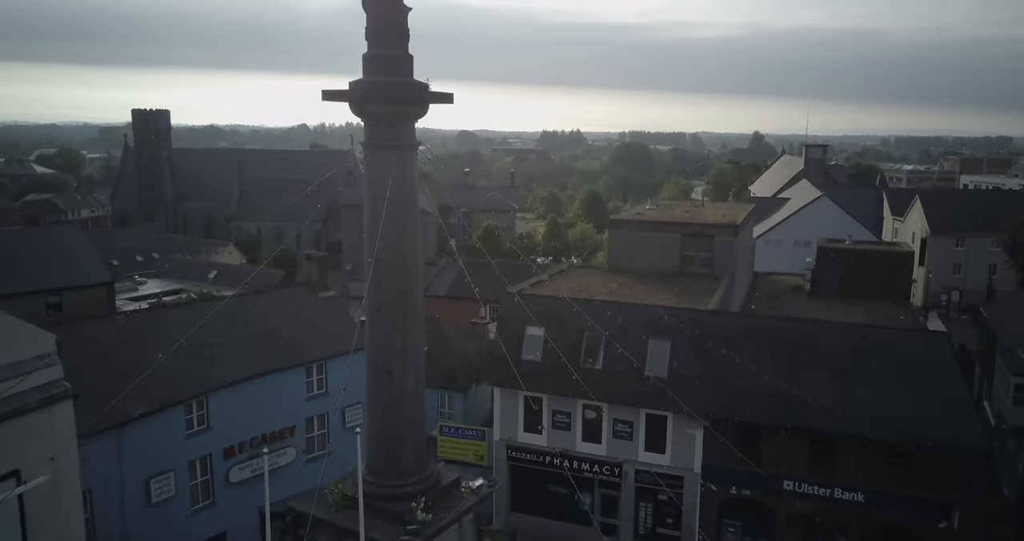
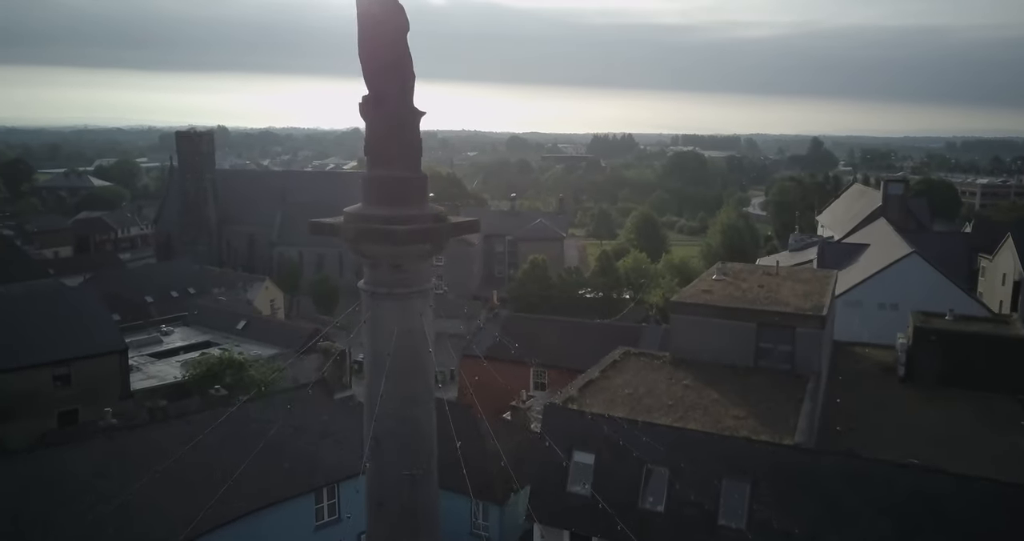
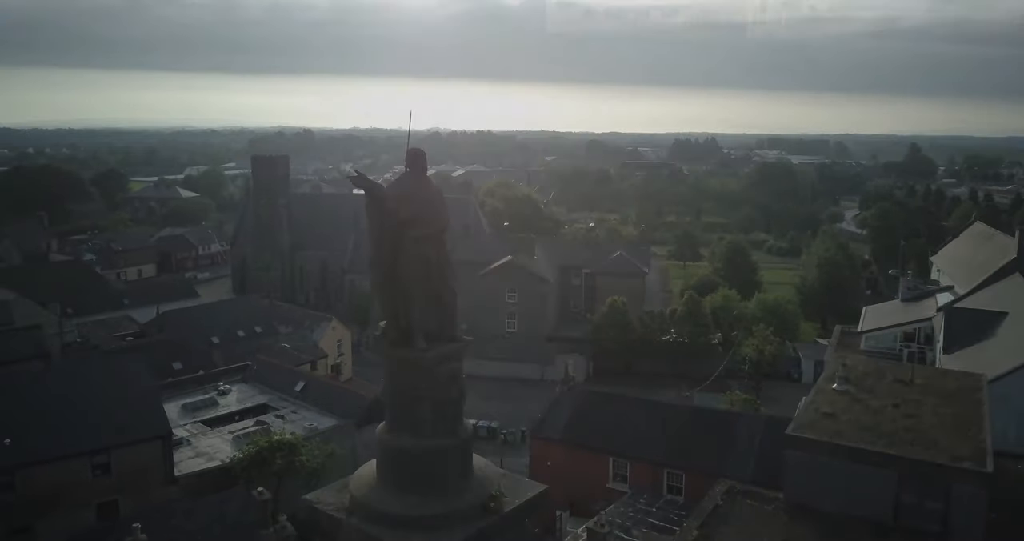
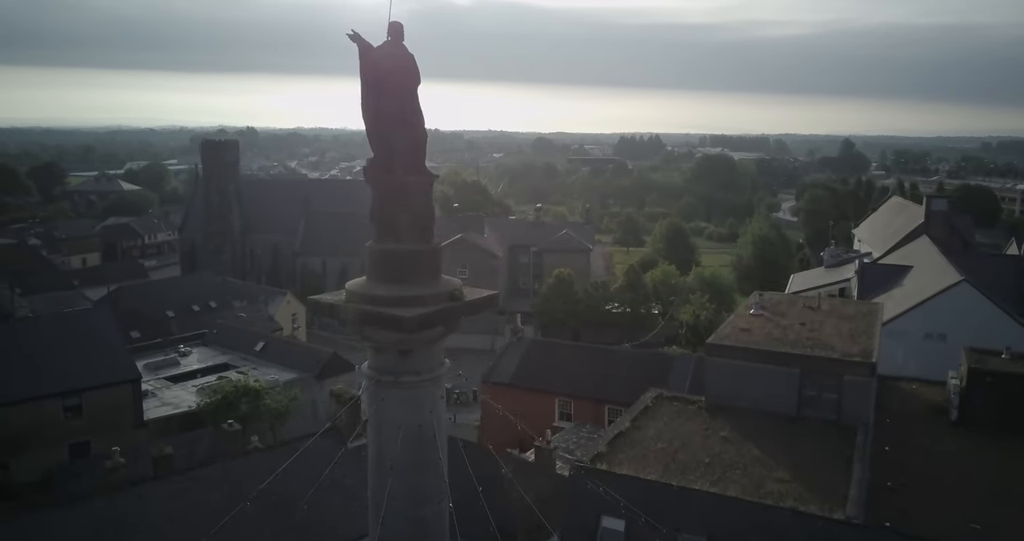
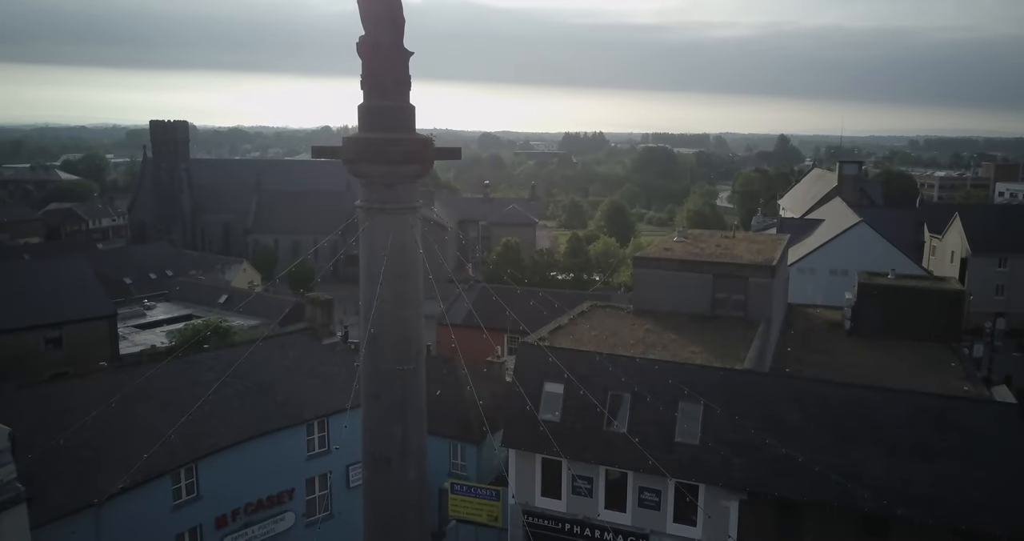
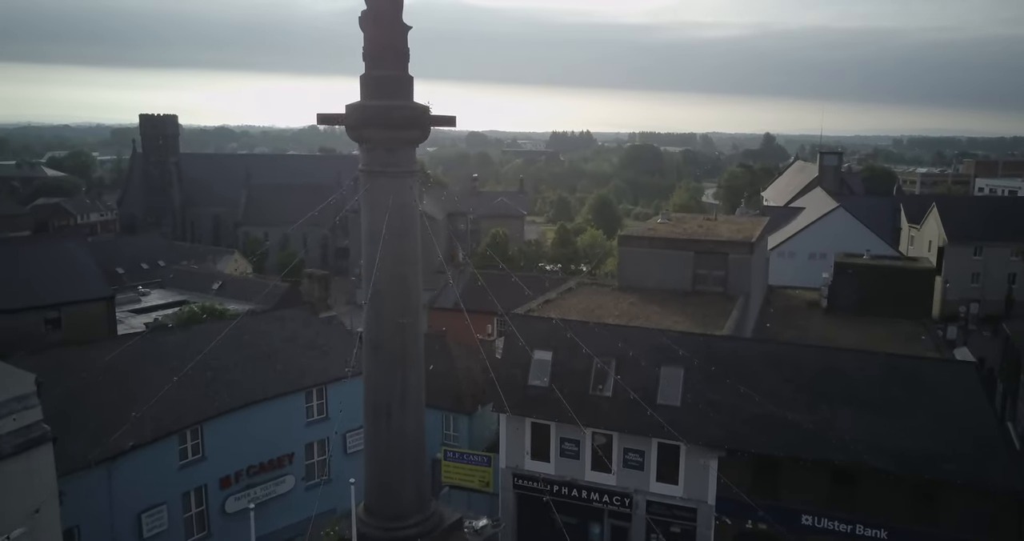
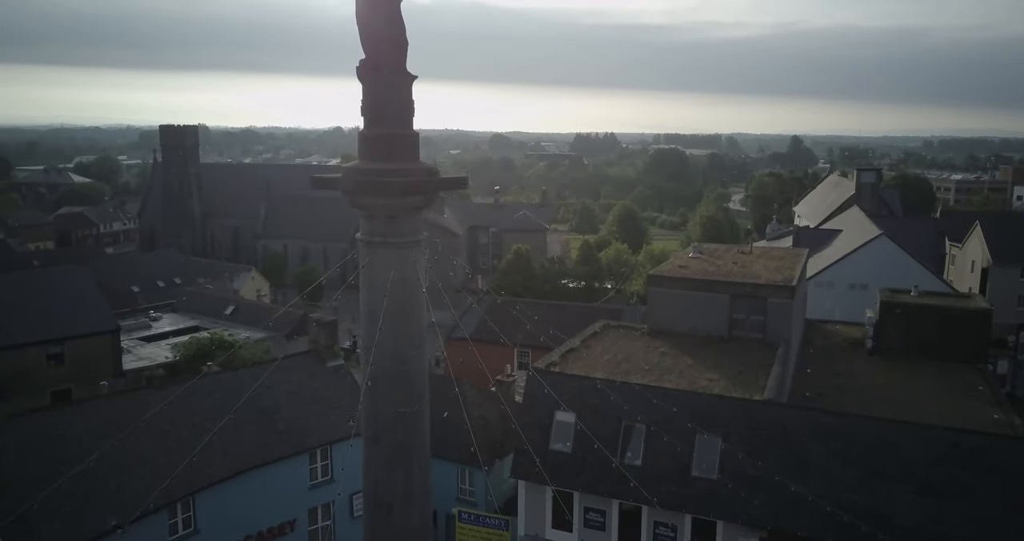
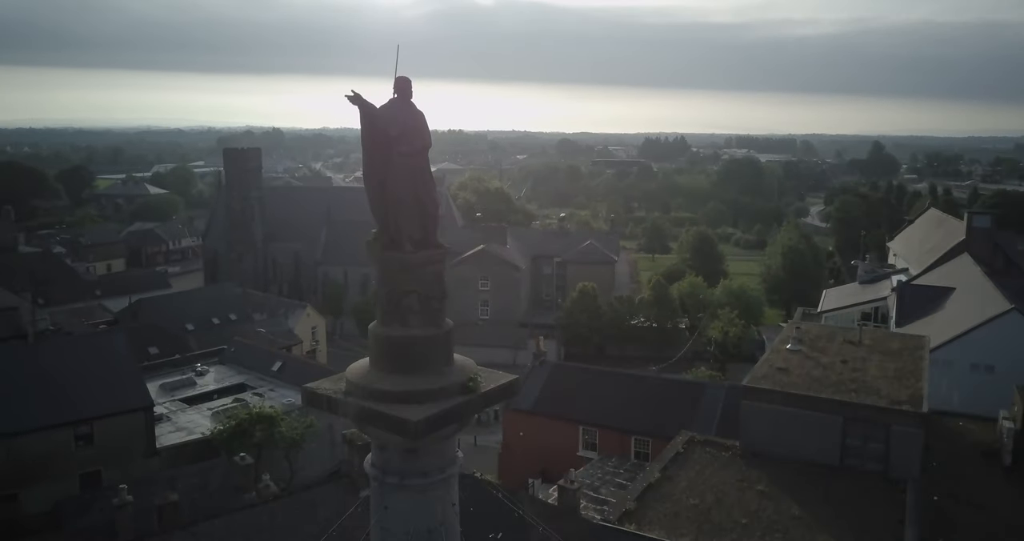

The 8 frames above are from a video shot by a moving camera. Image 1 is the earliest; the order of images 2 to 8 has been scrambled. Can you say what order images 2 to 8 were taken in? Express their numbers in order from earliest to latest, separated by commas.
6, 5, 7, 2, 4, 8, 3
